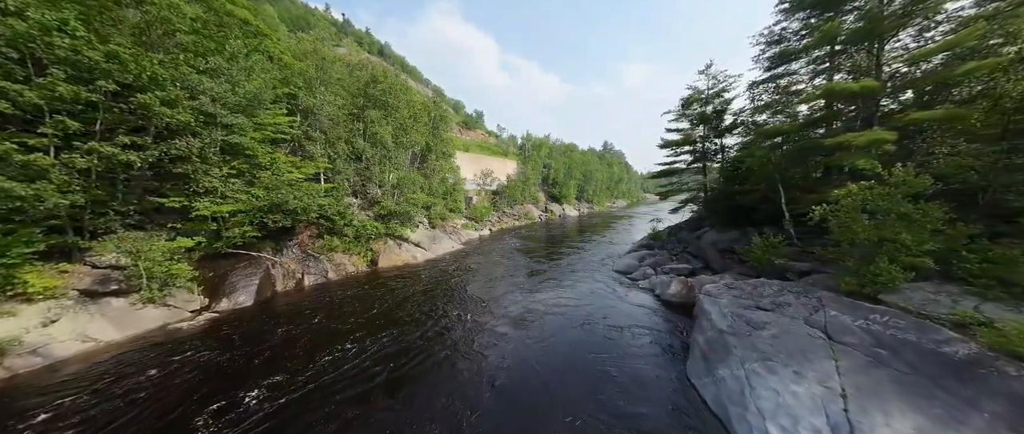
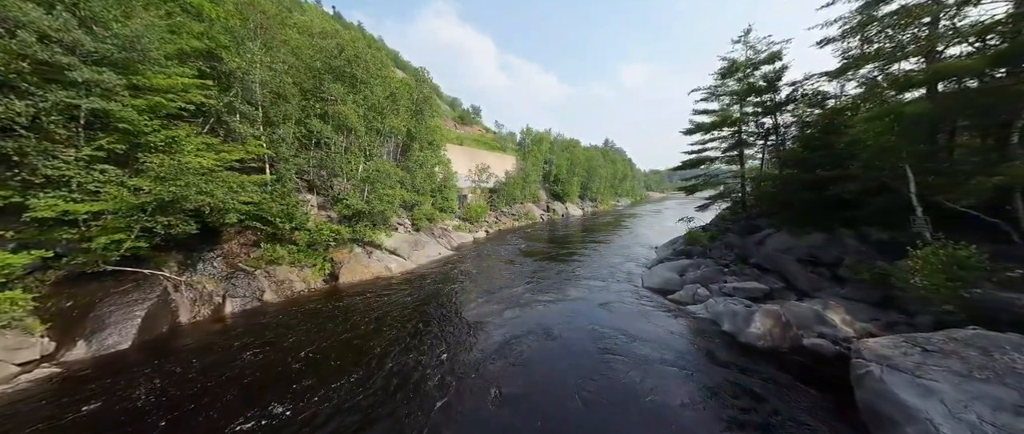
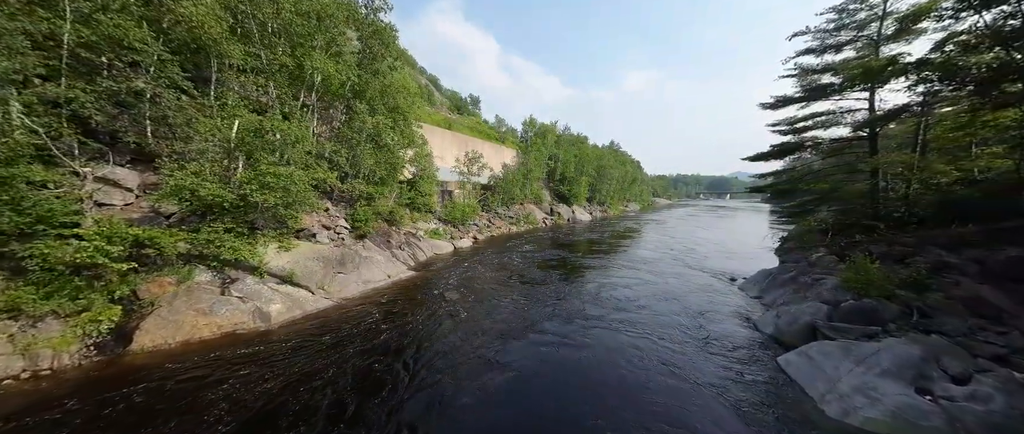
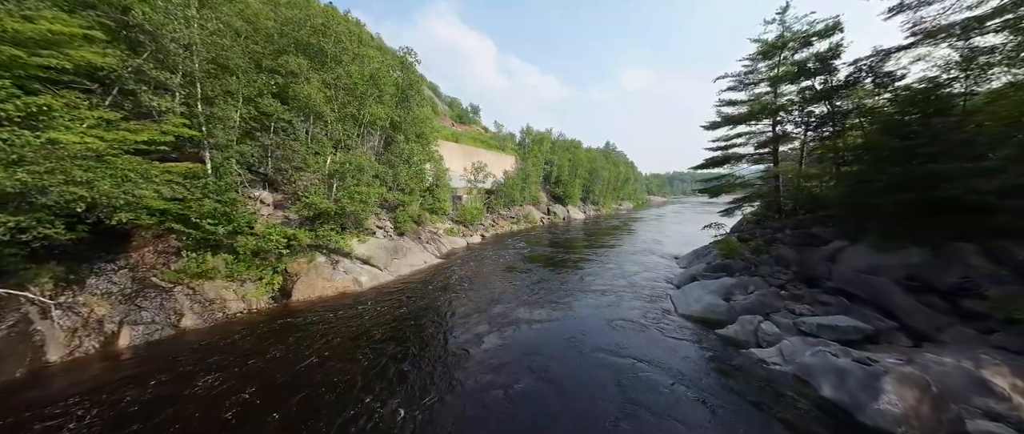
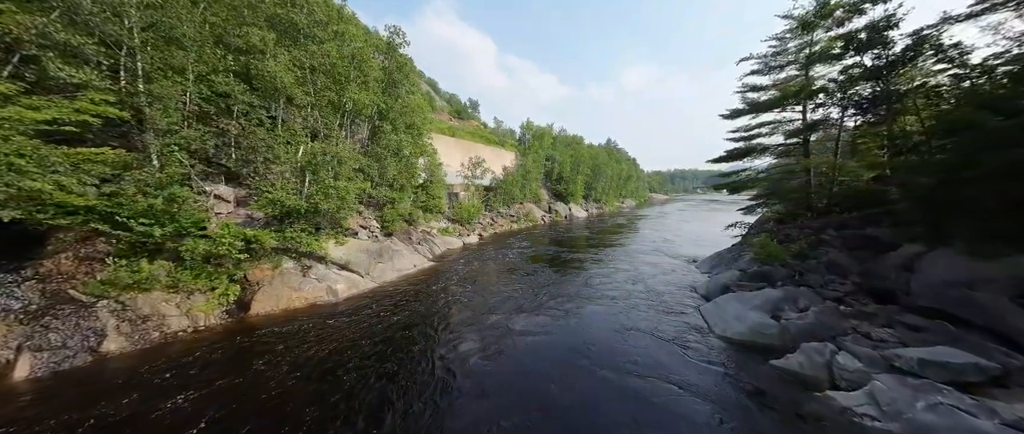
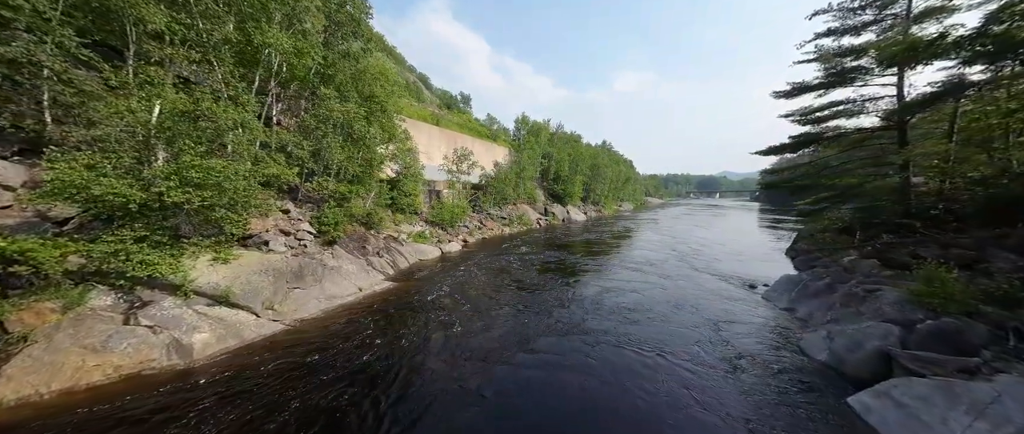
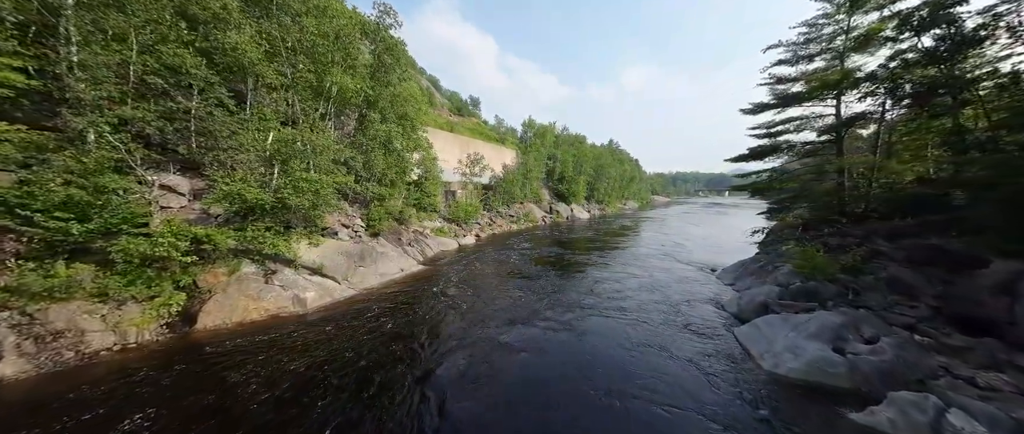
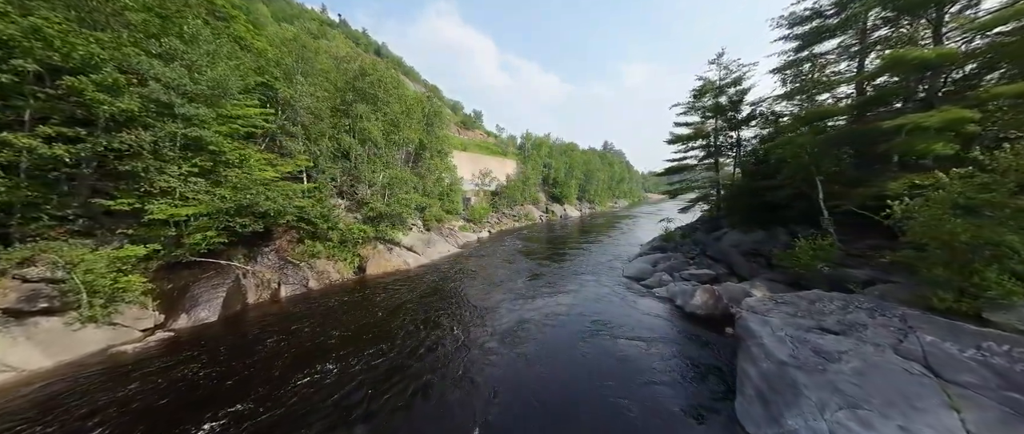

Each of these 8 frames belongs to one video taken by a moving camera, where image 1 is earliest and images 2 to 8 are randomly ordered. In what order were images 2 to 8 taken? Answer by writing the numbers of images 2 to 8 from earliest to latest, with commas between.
8, 2, 4, 5, 7, 3, 6
